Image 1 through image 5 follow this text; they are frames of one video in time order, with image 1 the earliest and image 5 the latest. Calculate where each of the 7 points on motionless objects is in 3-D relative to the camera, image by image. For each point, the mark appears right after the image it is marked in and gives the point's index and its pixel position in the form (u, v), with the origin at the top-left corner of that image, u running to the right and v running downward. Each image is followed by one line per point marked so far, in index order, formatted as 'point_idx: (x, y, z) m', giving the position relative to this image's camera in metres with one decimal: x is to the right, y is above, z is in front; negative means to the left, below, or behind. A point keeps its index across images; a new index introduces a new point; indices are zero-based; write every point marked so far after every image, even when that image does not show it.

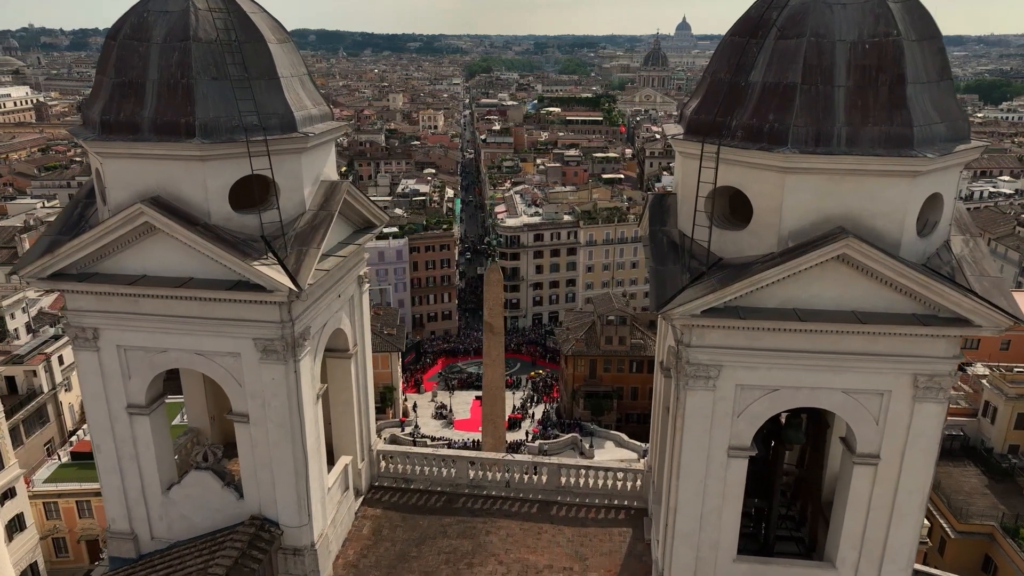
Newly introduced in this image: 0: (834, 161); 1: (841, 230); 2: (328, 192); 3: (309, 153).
0: (+5.2, +2.1, +10.7) m
1: (+5.5, +1.0, +11.0) m
2: (-3.9, +2.1, +14.1) m
3: (-4.2, +2.8, +13.7) m
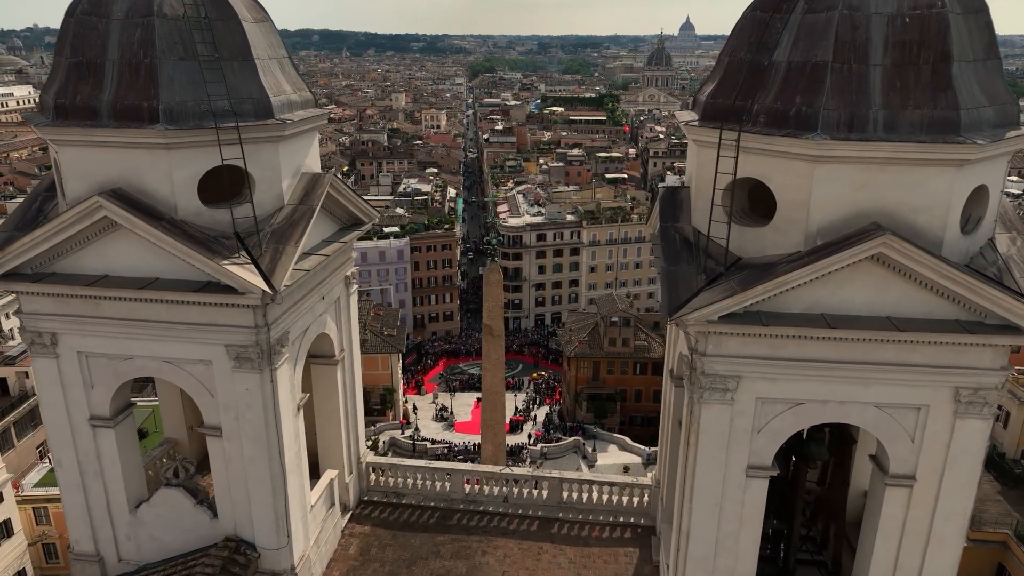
0: (+5.2, +2.0, +9.5) m
1: (+5.4, +0.9, +9.8) m
2: (-4.0, +2.0, +12.9) m
3: (-4.2, +2.8, +12.5) m
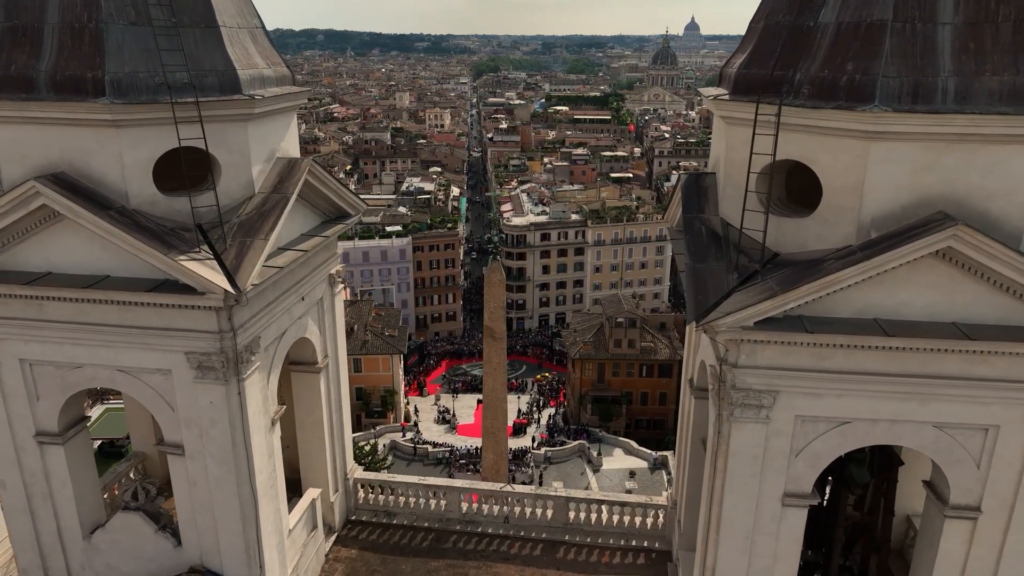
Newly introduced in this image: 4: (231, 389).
0: (+5.2, +2.0, +8.0) m
1: (+5.4, +0.9, +8.3) m
2: (-3.9, +2.0, +11.5) m
3: (-4.2, +2.8, +11.0) m
4: (-4.5, -1.6, +10.6) m
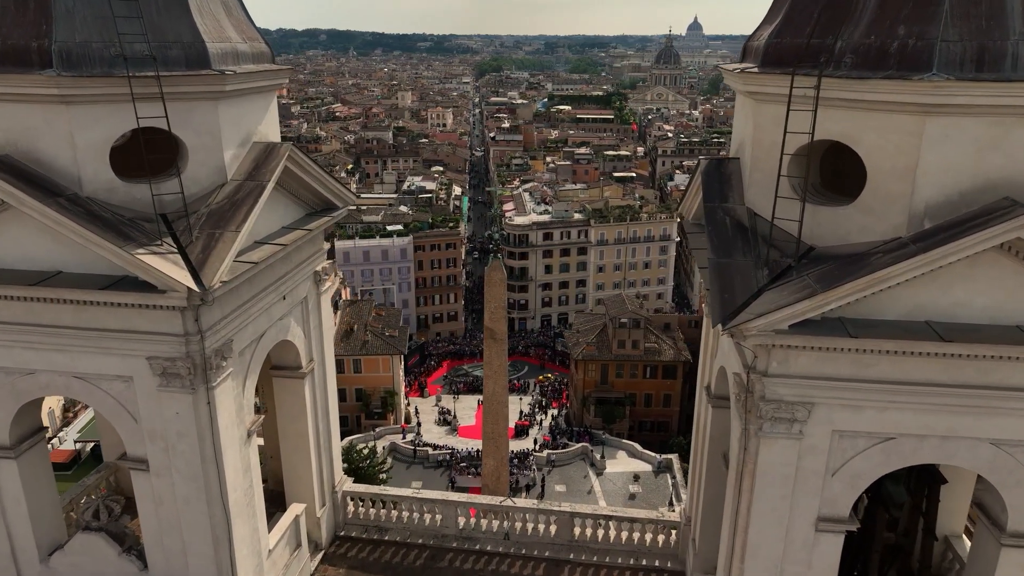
0: (+5.1, +2.0, +6.9) m
1: (+5.4, +0.9, +7.2) m
2: (-3.9, +2.1, +10.4) m
3: (-4.2, +2.8, +9.9) m
4: (-4.5, -1.6, +9.5) m
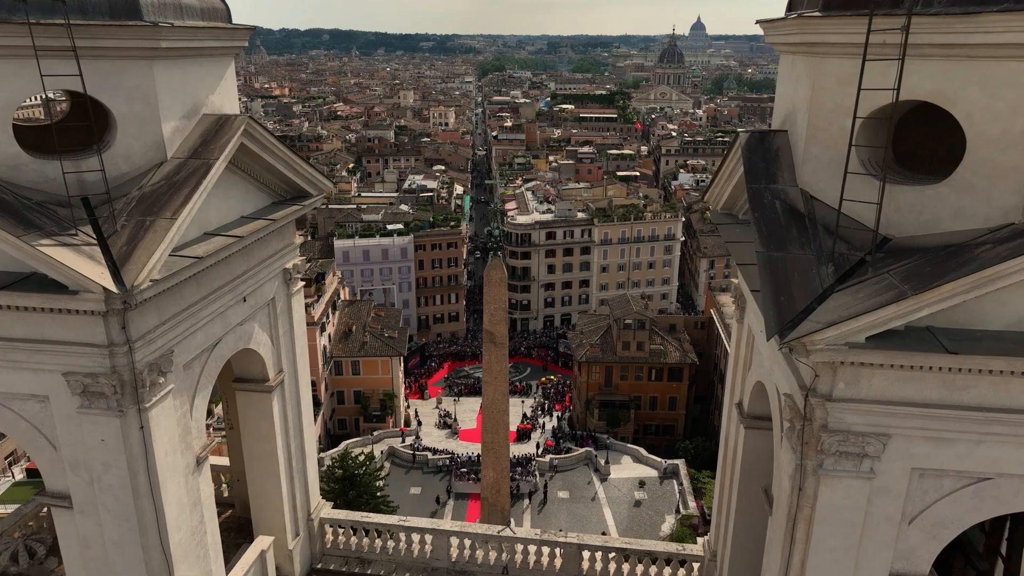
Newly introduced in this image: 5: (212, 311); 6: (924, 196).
0: (+5.1, +2.0, +5.1) m
1: (+5.4, +0.9, +5.4) m
2: (-3.9, +2.1, +8.7) m
3: (-4.2, +2.8, +8.2) m
4: (-4.5, -1.6, +7.8) m
5: (-4.1, -0.3, +9.2) m
6: (+4.0, +0.9, +6.4) m
